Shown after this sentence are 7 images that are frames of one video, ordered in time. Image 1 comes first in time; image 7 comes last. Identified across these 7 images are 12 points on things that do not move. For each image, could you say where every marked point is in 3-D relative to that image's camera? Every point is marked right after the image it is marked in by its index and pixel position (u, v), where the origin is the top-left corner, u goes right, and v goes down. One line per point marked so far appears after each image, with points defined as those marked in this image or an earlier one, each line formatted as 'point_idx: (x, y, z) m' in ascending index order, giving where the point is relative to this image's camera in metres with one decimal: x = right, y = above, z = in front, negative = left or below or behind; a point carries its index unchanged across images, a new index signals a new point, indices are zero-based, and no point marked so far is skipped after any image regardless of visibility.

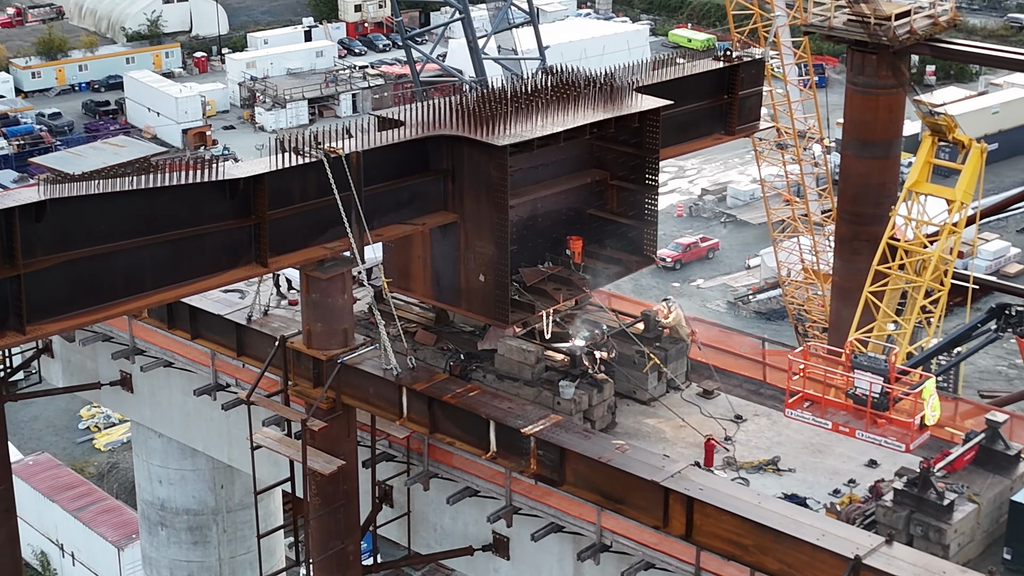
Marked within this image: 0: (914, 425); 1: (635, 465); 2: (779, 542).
0: (+6.0, -2.0, +18.7) m
1: (+1.5, -2.3, +16.0) m
2: (+3.0, -3.0, +14.5) m
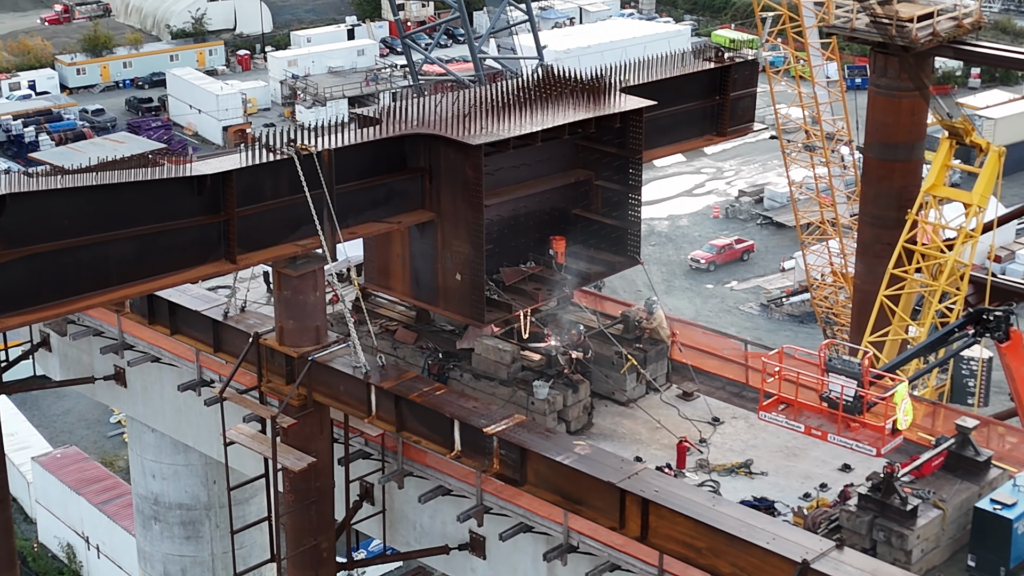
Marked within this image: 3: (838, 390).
0: (+5.6, -2.1, +18.5) m
1: (+1.0, -2.3, +15.9) m
2: (+2.5, -3.0, +14.5) m
3: (+5.0, -1.6, +19.1) m
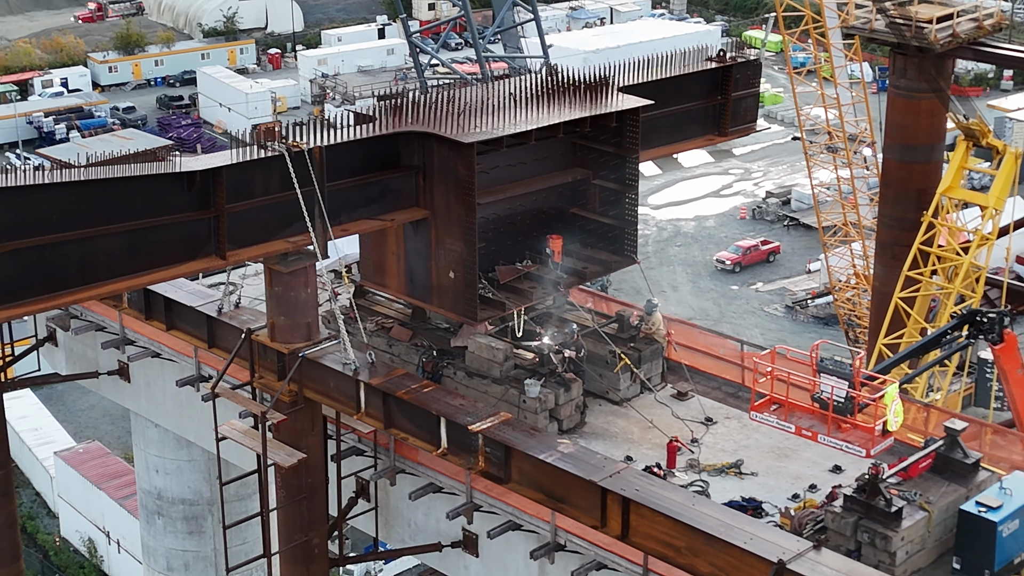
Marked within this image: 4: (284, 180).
0: (+5.4, -2.1, +18.5) m
1: (+0.8, -2.3, +15.9) m
2: (+2.3, -3.0, +14.4) m
3: (+4.8, -1.6, +19.1) m
4: (-3.3, +1.6, +18.0) m
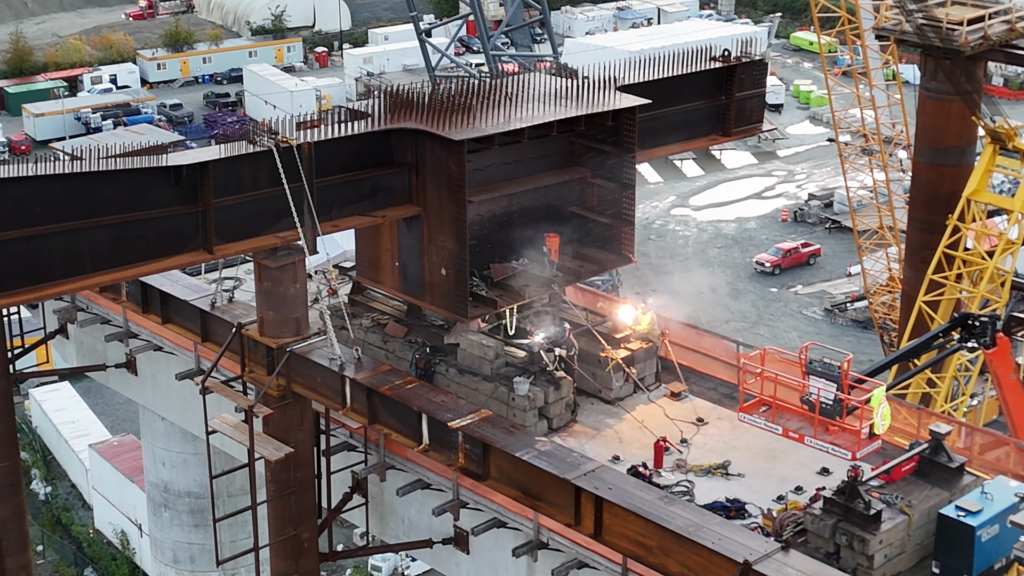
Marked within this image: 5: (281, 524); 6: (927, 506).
0: (+5.2, -2.1, +18.4) m
1: (+0.5, -2.2, +15.9) m
2: (+1.9, -3.0, +14.4) m
3: (+4.6, -1.6, +19.0) m
4: (-3.5, +1.6, +18.0) m
5: (-3.7, -3.8, +20.0) m
6: (+5.3, -2.8, +16.0) m
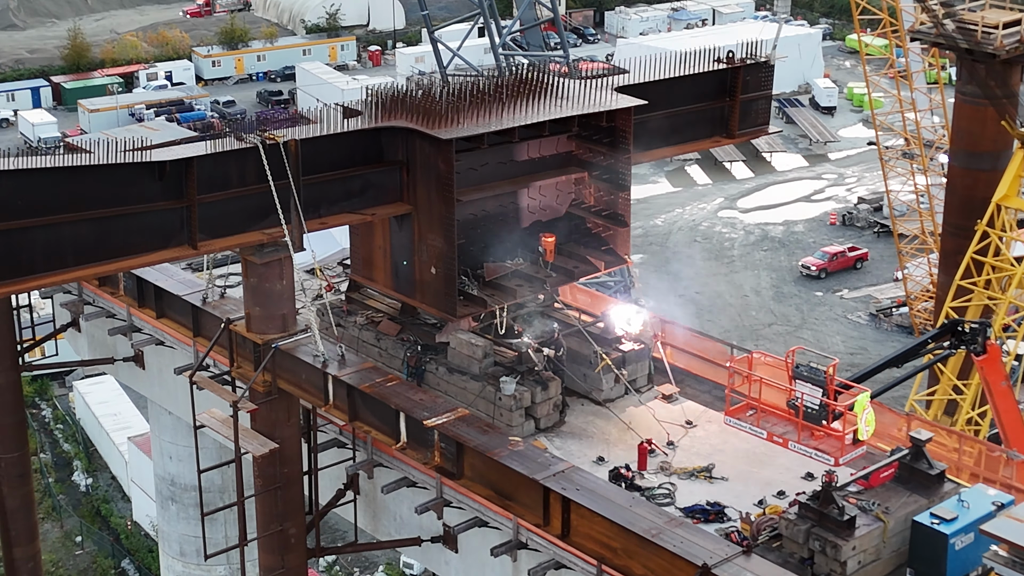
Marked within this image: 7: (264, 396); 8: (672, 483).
0: (+4.9, -2.2, +18.3) m
1: (+0.2, -2.2, +15.9) m
2: (+1.6, -3.0, +14.4) m
3: (+4.4, -1.6, +18.9) m
4: (-3.7, +1.7, +18.1) m
5: (-3.9, -3.7, +20.1) m
6: (+5.0, -2.9, +15.9) m
7: (-3.9, -1.7, +19.7) m
8: (+2.4, -2.9, +18.7) m
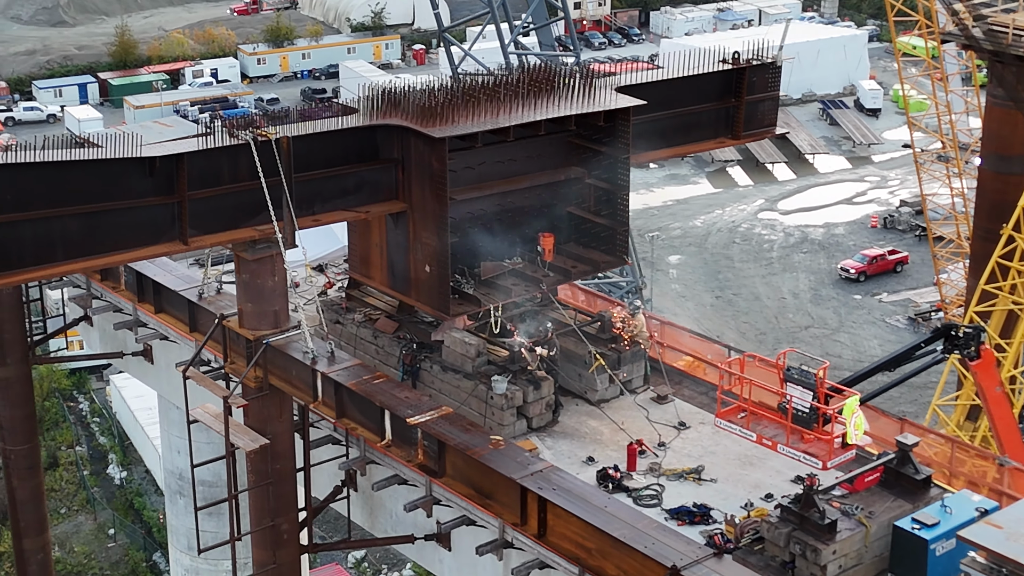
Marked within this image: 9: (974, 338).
0: (+4.7, -2.2, +18.2) m
1: (0.0, -2.2, +15.9) m
2: (+1.3, -3.0, +14.3) m
3: (+4.2, -1.7, +18.8) m
4: (-3.8, +1.7, +18.2) m
5: (-4.1, -3.7, +20.2) m
6: (+4.8, -2.9, +15.8) m
7: (-4.1, -1.7, +19.8) m
8: (+2.2, -3.0, +18.7) m
9: (+7.4, -0.8, +19.9) m
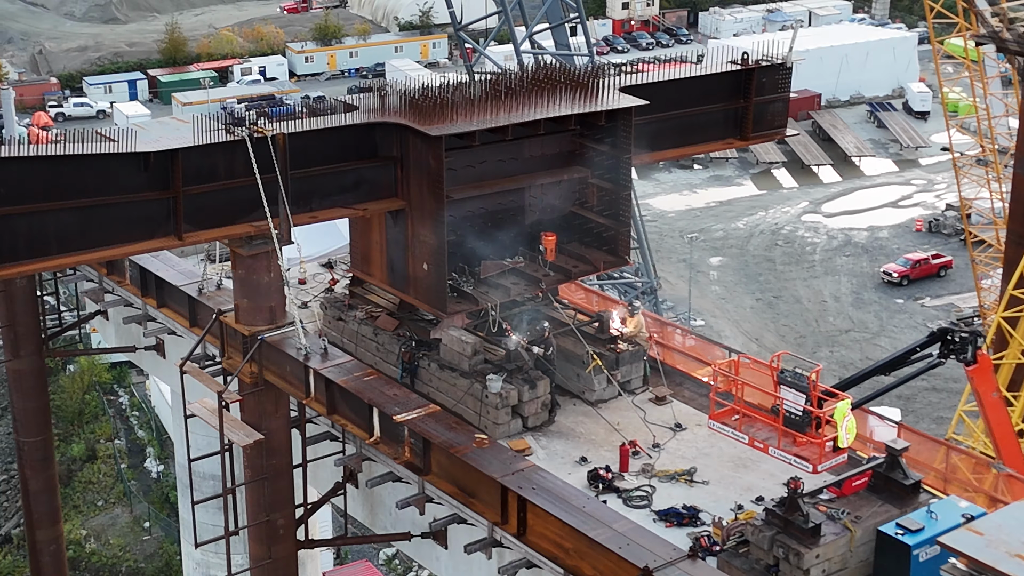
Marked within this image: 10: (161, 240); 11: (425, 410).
0: (+4.6, -2.3, +18.1) m
1: (-0.2, -2.2, +15.9) m
2: (+1.0, -3.0, +14.3) m
3: (+4.1, -1.7, +18.7) m
4: (-3.9, +1.8, +18.3) m
5: (-4.2, -3.6, +20.3) m
6: (+4.5, -3.0, +15.7) m
7: (-4.1, -1.6, +20.0) m
8: (+2.1, -3.0, +18.7) m
9: (+7.4, -0.9, +19.7) m
10: (-5.1, +0.7, +17.9) m
11: (-1.1, -1.7, +17.1) m
